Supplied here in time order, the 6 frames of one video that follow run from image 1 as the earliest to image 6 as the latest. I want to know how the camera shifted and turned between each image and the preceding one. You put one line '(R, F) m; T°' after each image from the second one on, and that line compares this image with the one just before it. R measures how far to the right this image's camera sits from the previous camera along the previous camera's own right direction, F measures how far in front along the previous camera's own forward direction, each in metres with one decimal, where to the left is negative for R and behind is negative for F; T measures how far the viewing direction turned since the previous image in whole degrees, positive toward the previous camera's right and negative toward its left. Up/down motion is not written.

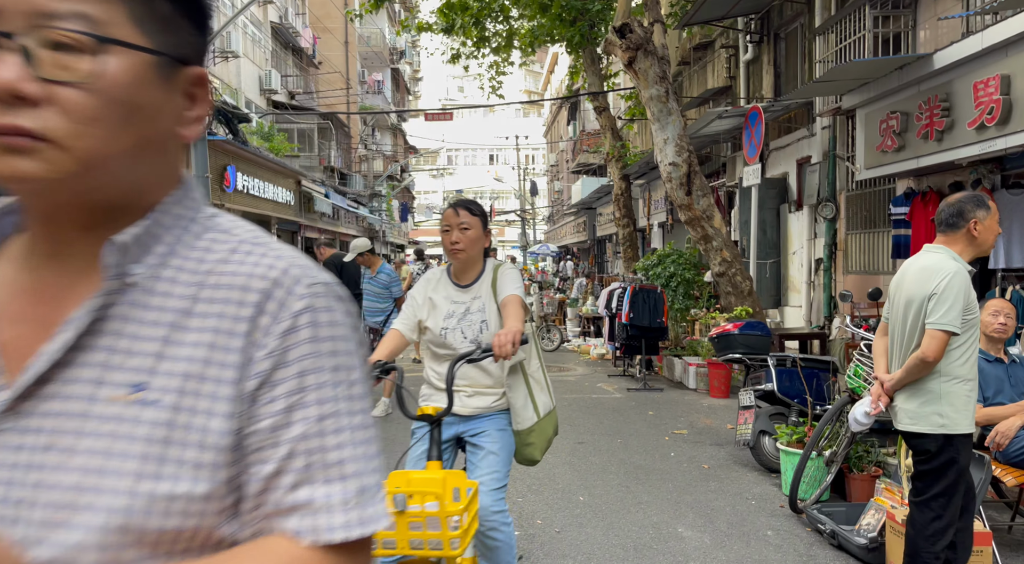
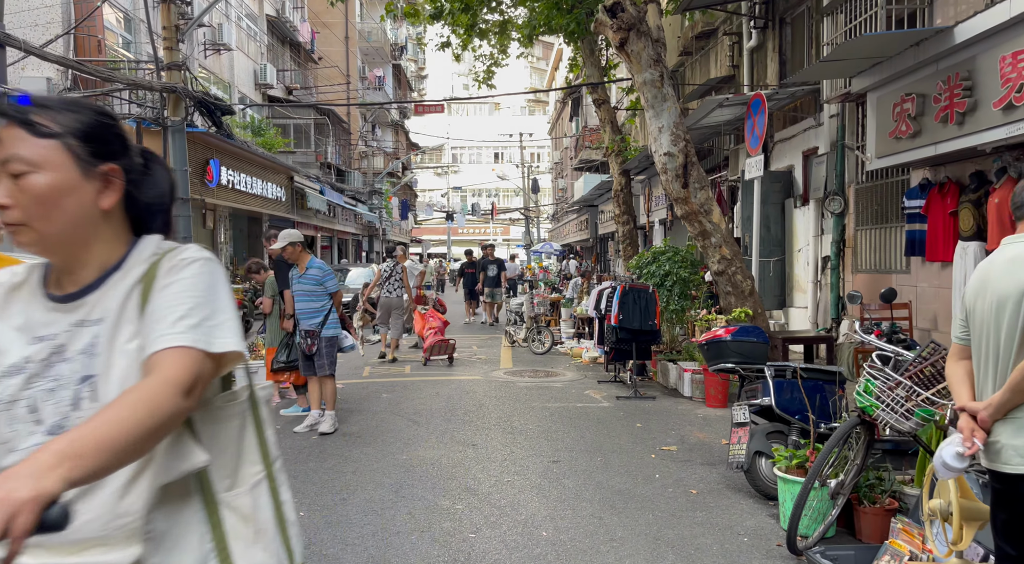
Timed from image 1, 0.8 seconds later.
(+0.3, +0.7) m; -1°
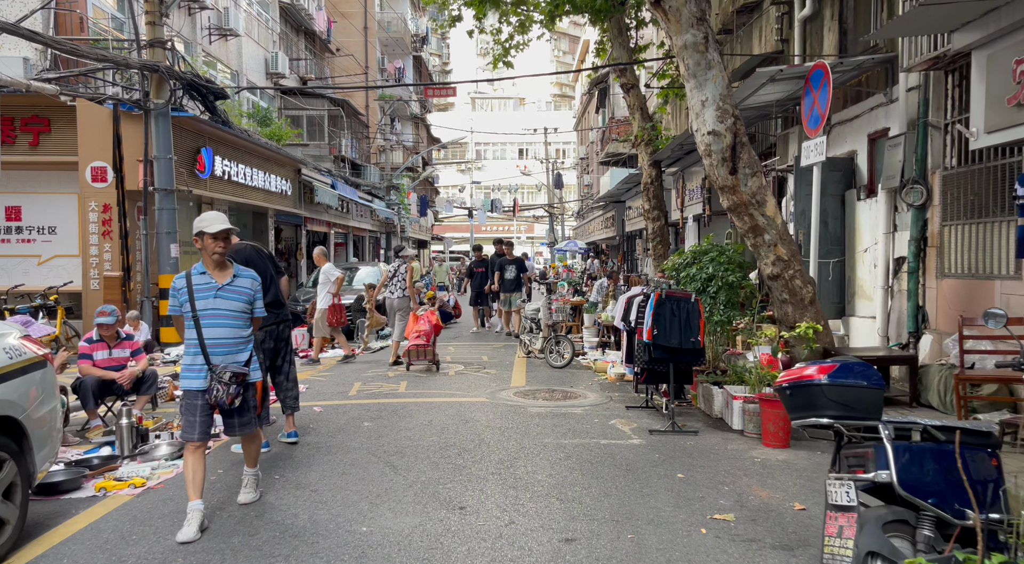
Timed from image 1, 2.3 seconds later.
(+0.1, +1.6) m; -2°
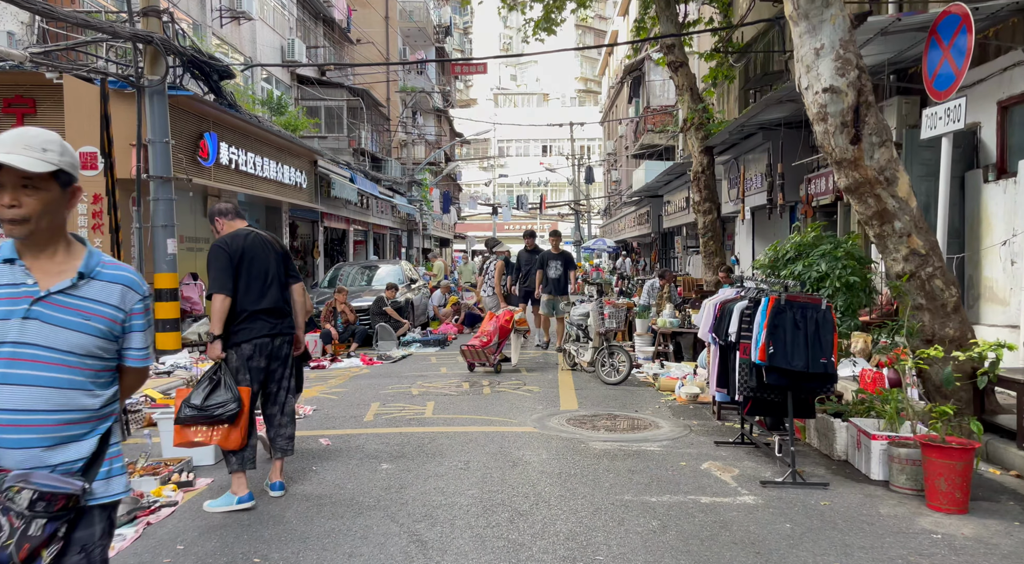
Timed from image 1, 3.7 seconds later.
(-0.3, +1.7) m; -1°
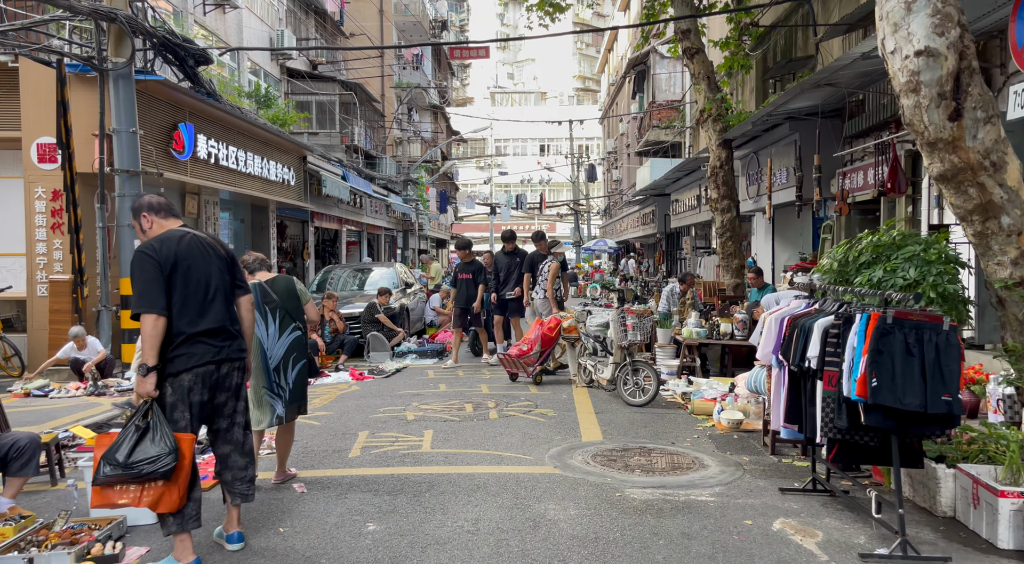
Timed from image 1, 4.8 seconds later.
(-0.1, +1.2) m; 0°
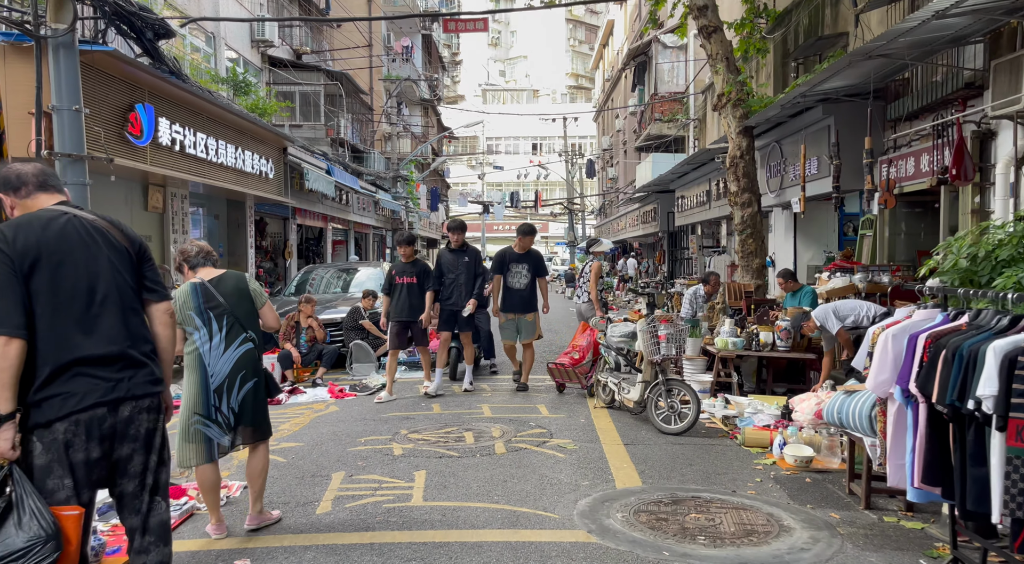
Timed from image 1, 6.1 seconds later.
(-0.2, +1.4) m; +1°
